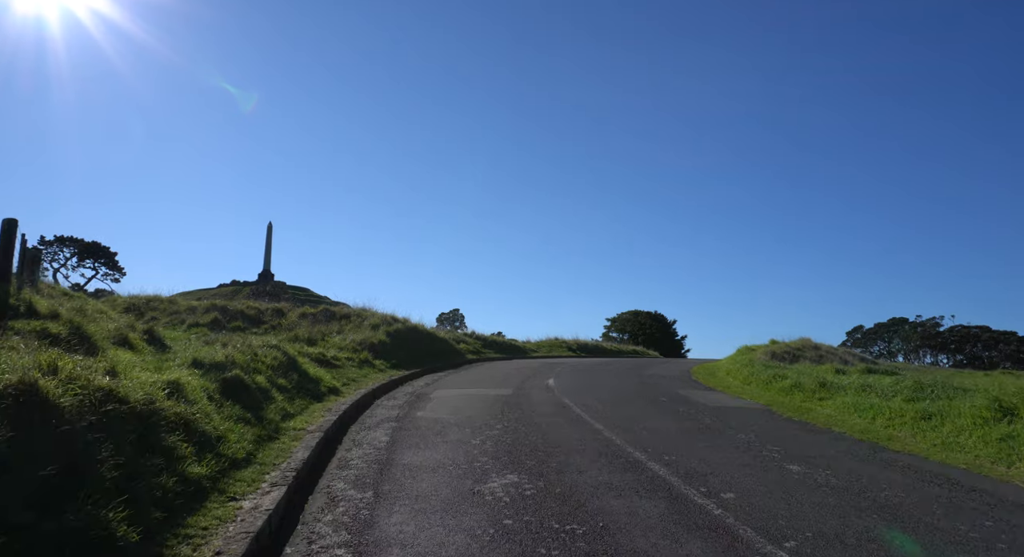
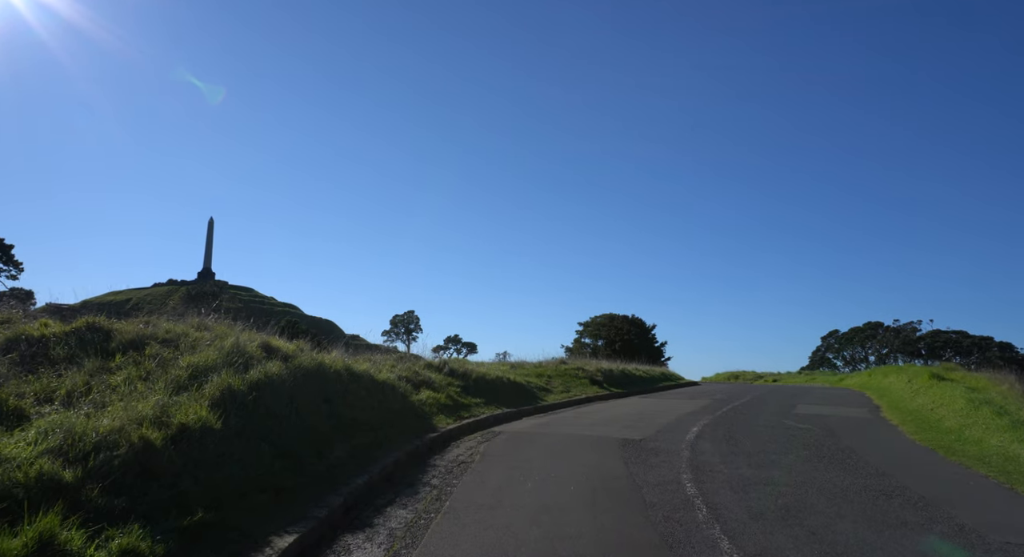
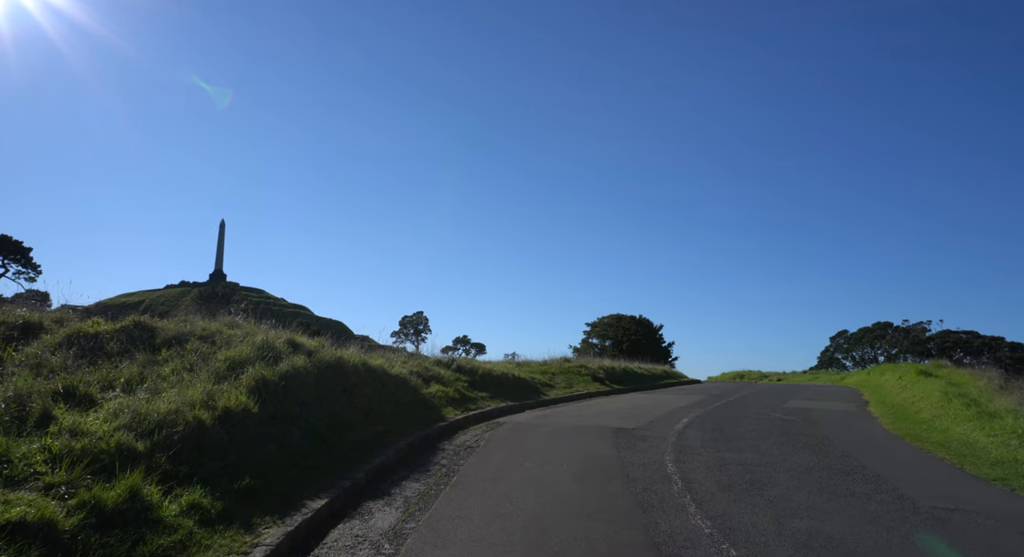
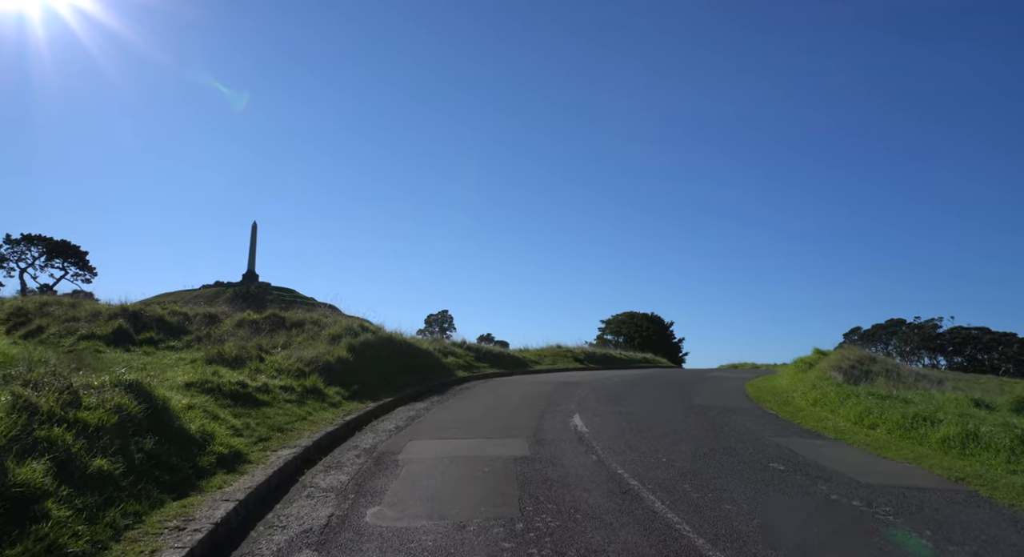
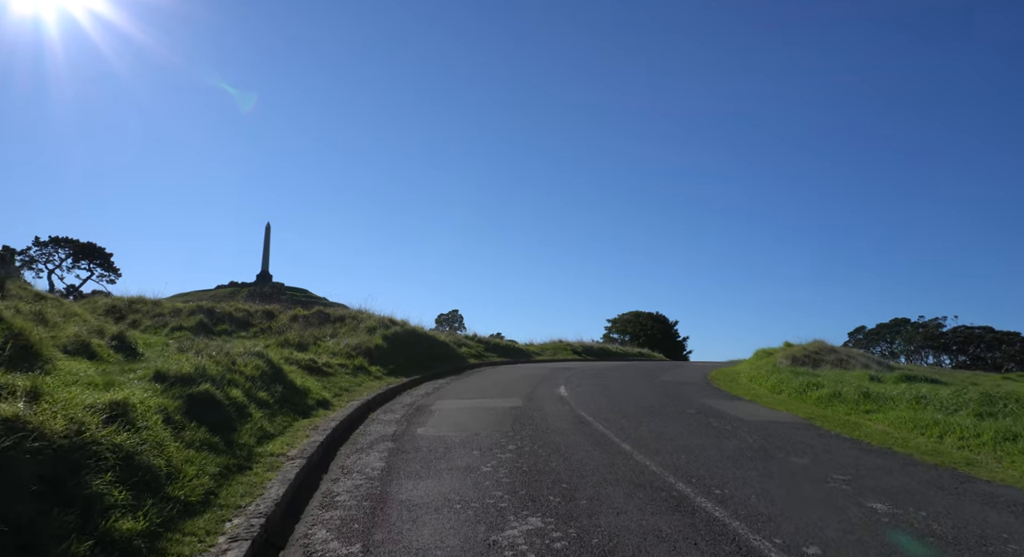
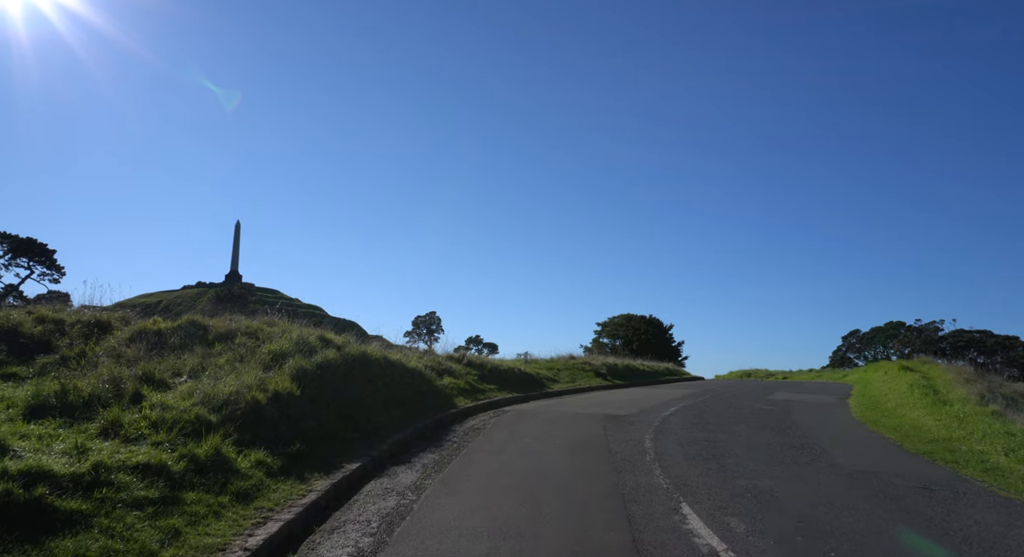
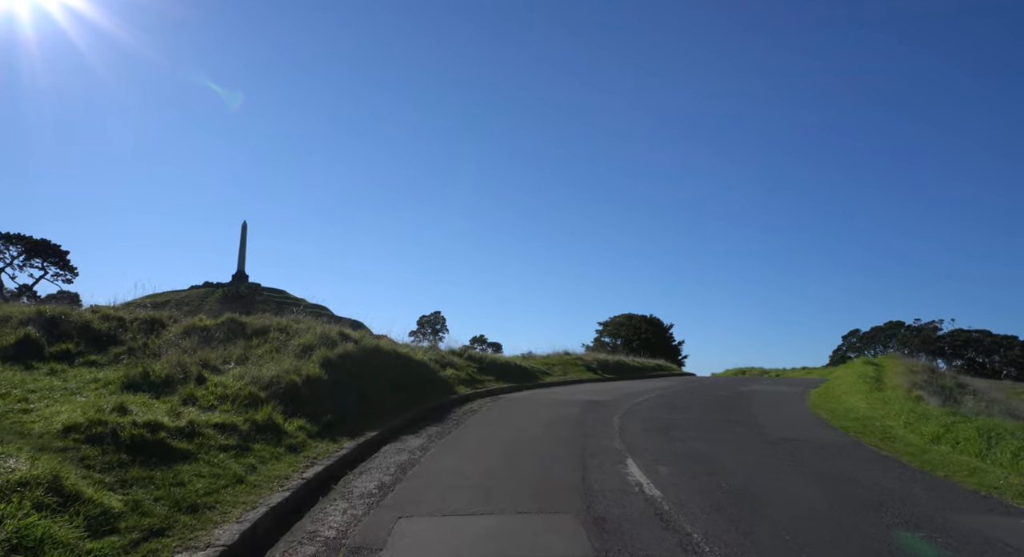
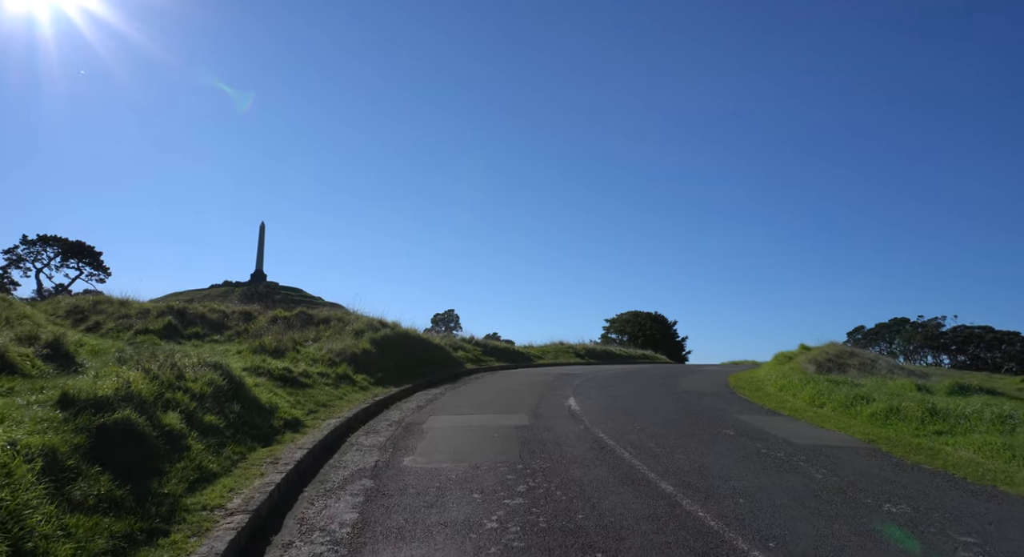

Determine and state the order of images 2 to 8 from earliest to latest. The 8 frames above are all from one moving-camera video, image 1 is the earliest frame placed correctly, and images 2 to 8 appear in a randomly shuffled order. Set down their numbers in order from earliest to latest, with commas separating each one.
5, 8, 4, 7, 6, 3, 2
